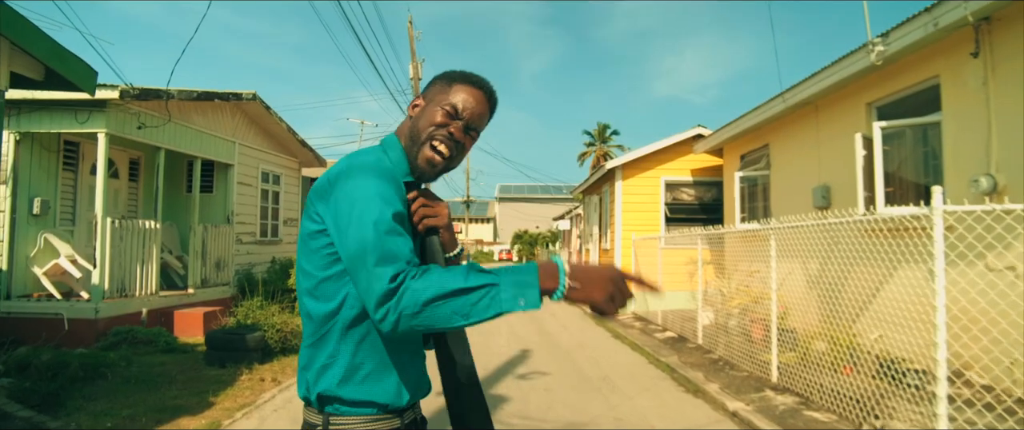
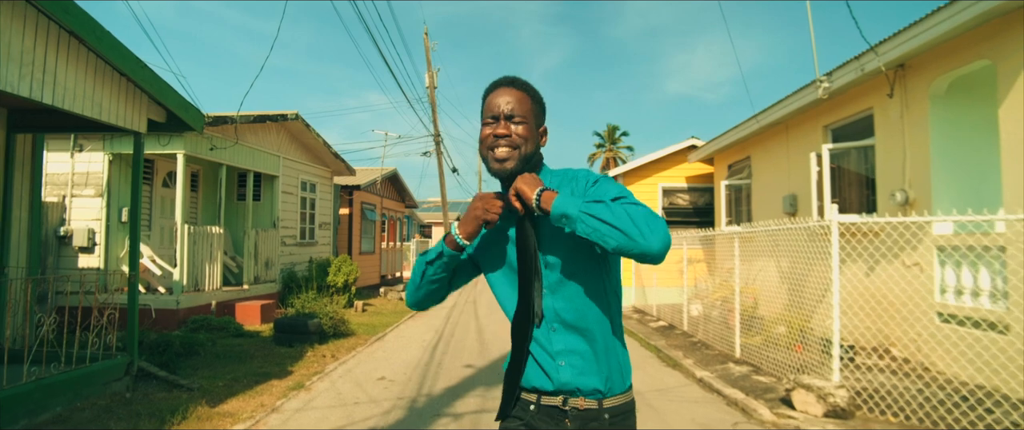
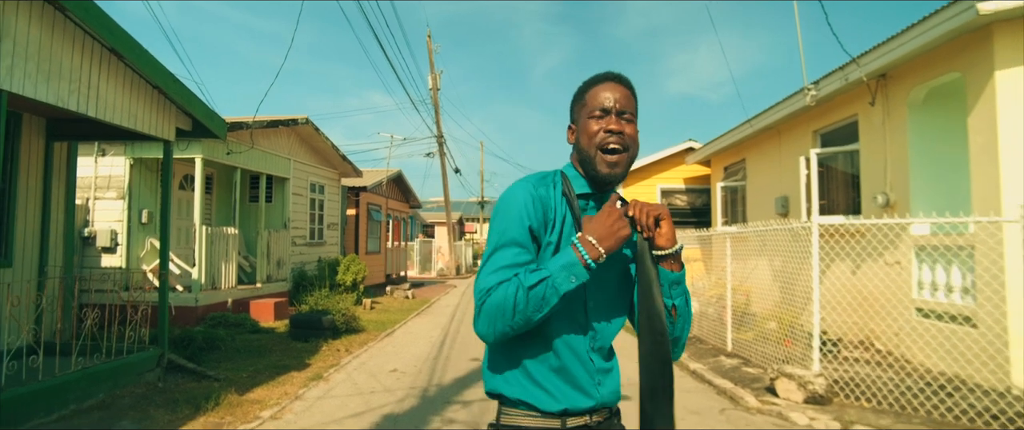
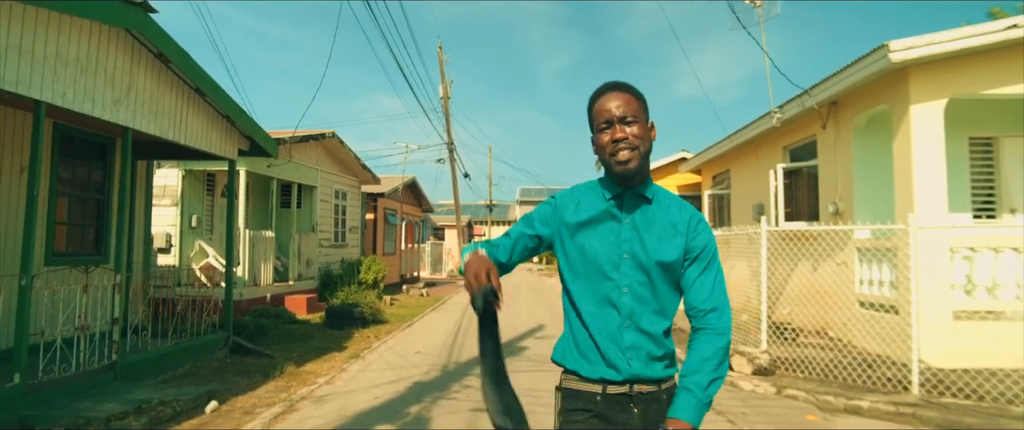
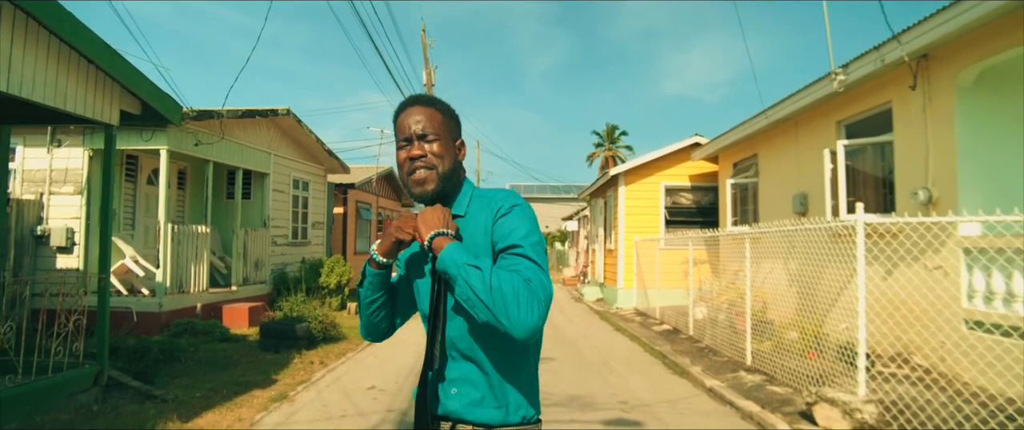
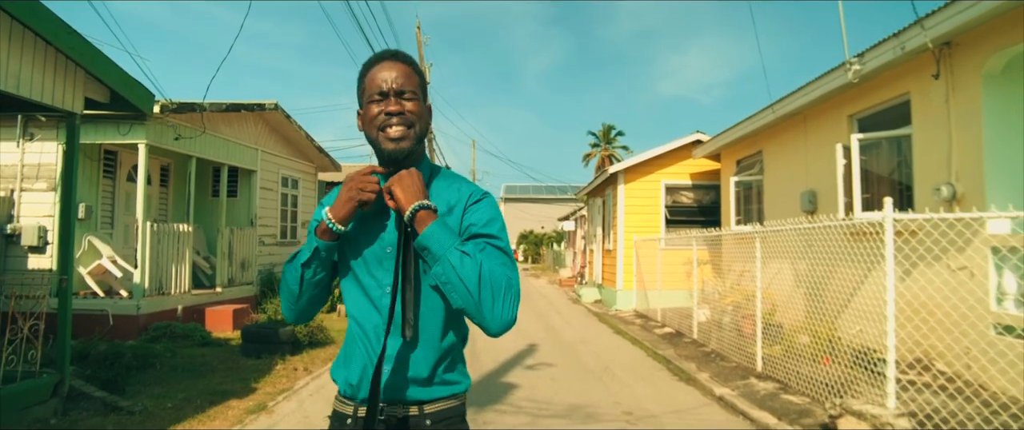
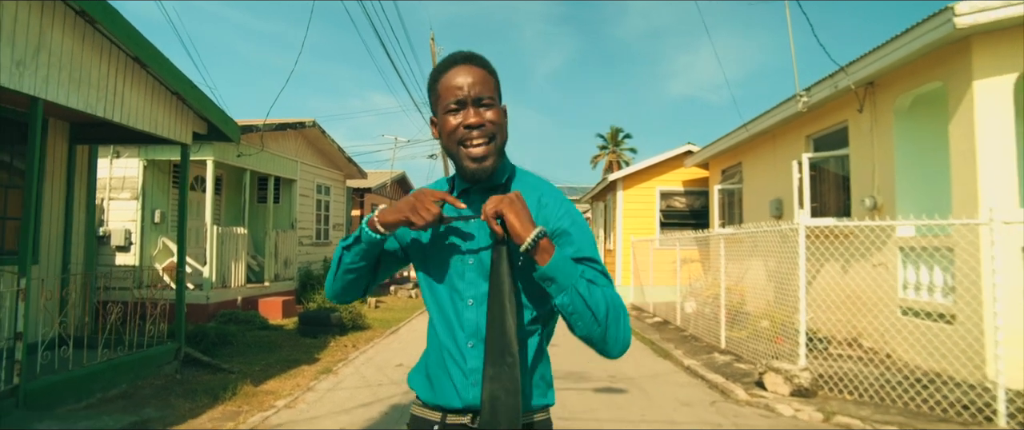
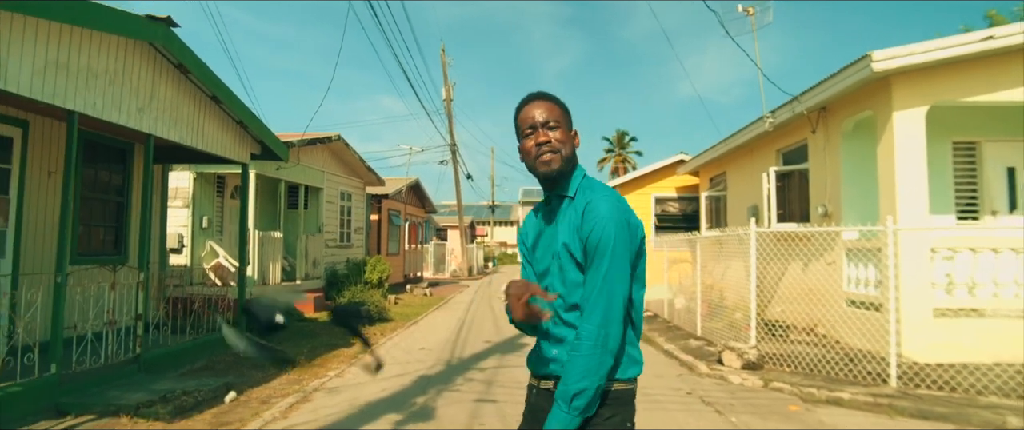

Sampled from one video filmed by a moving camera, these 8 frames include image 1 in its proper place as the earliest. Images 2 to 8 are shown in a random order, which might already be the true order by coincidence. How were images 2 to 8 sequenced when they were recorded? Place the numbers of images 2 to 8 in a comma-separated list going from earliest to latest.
6, 5, 2, 3, 7, 4, 8
